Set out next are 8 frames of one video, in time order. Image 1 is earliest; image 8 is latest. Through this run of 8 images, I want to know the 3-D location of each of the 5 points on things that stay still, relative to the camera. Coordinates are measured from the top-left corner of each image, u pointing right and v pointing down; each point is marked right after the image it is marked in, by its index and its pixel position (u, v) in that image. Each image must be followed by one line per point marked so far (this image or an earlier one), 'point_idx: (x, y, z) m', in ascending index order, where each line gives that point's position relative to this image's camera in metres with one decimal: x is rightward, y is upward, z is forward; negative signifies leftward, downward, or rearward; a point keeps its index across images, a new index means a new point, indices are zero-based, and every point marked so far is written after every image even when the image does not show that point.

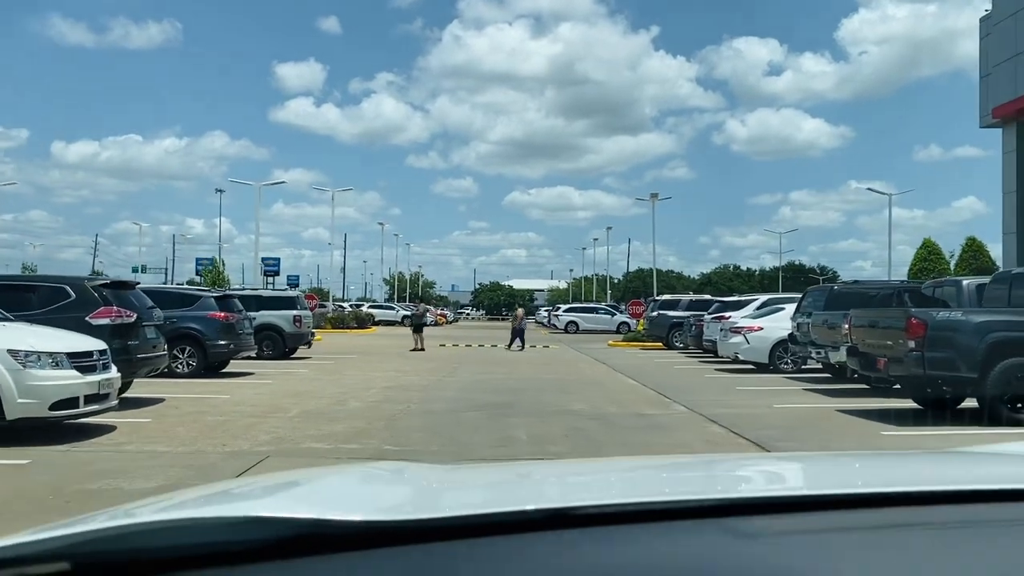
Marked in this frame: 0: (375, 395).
0: (-2.4, -1.9, +15.0) m
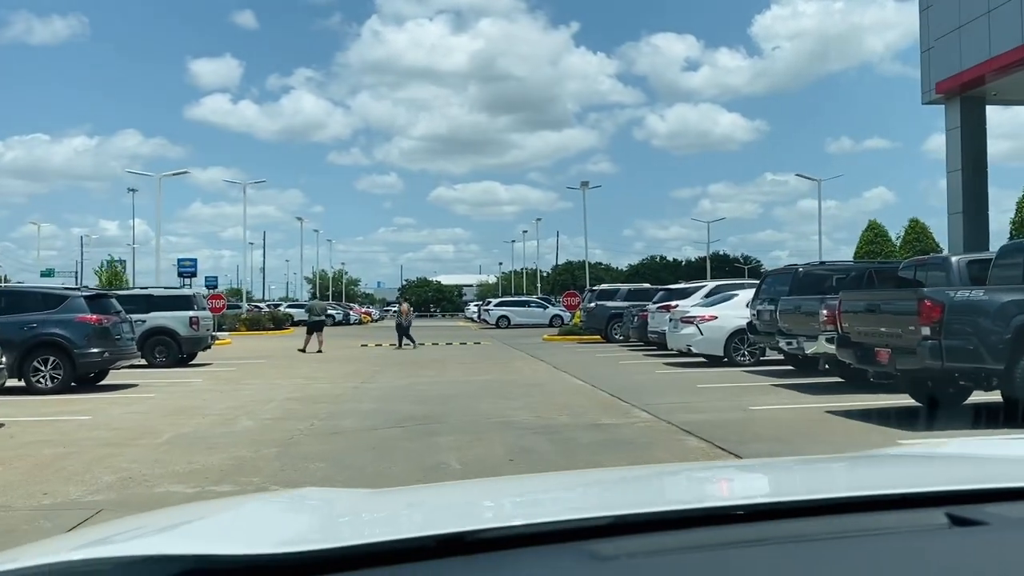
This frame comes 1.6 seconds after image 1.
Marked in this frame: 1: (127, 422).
0: (-3.4, -1.8, +12.4) m
1: (-5.1, -1.8, +11.4) m
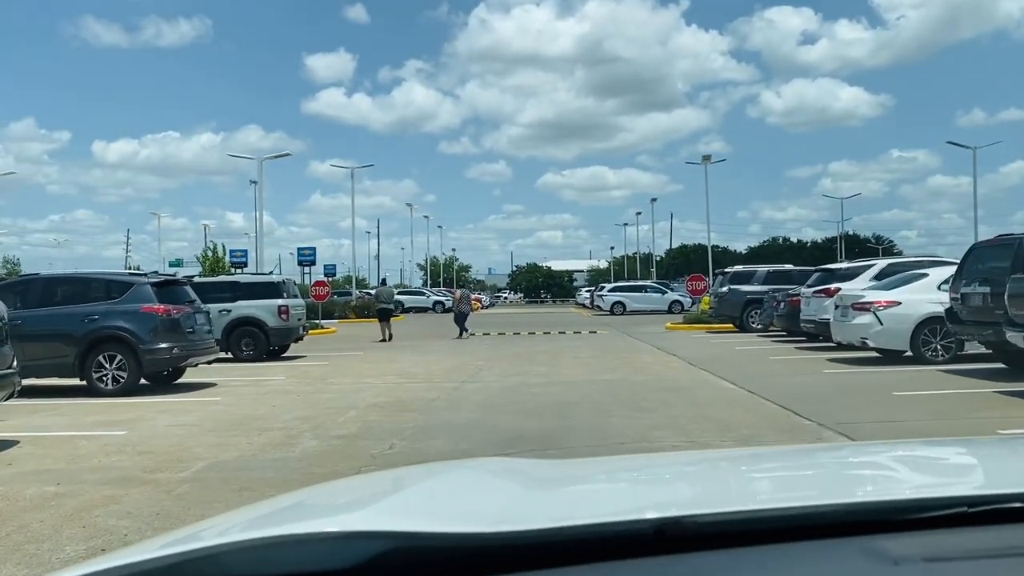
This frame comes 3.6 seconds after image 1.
0: (-1.8, -1.5, +9.9) m
1: (-3.6, -1.6, +9.0) m
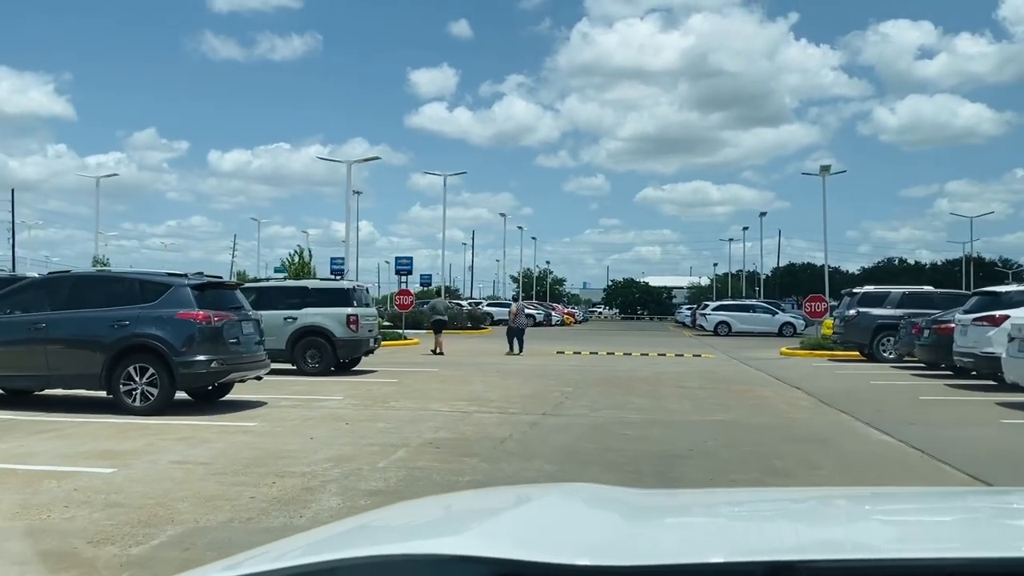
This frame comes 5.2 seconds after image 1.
0: (-1.0, -1.6, +7.7) m
1: (-2.9, -1.6, +7.0) m
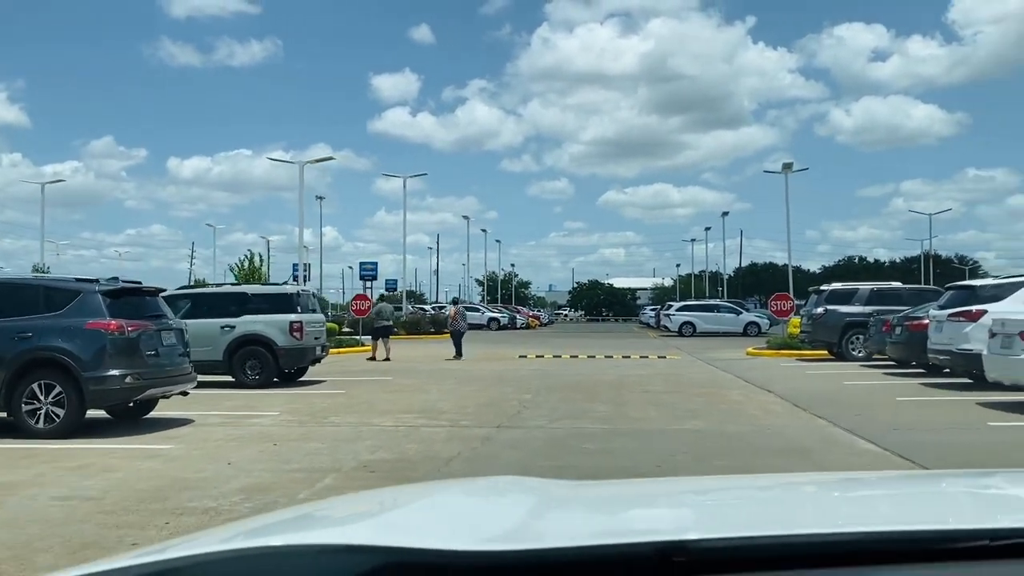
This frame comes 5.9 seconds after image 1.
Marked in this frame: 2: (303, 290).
0: (-1.5, -1.6, +6.6) m
1: (-3.3, -1.6, +5.9) m
2: (-4.2, 0.0, +17.4) m
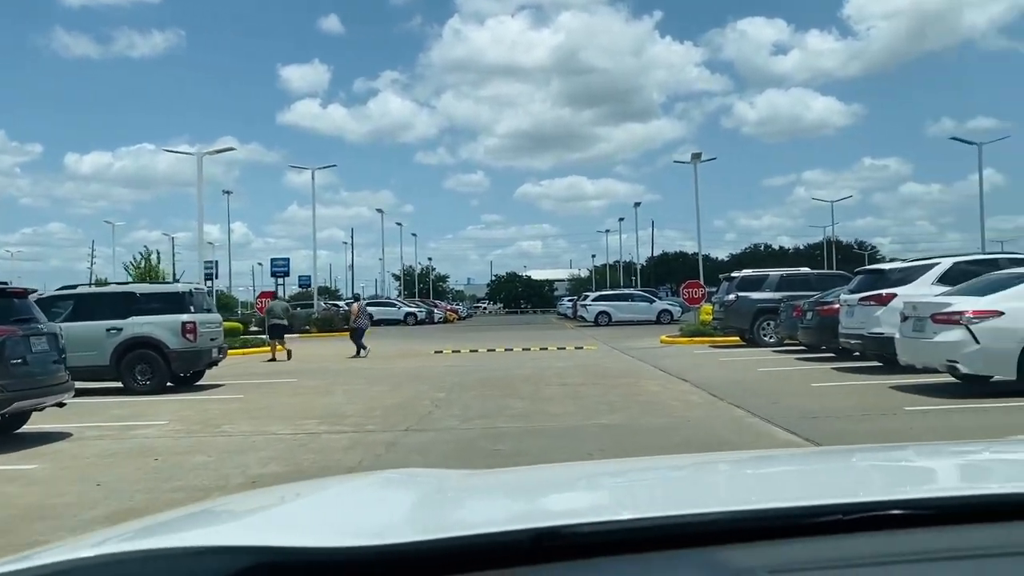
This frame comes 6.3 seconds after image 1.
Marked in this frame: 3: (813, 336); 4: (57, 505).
0: (-2.2, -1.6, +5.8) m
1: (-3.9, -1.7, +4.9) m
2: (-5.9, 0.0, +16.3) m
3: (+6.1, -1.0, +17.4) m
4: (-3.5, -1.7, +6.6) m
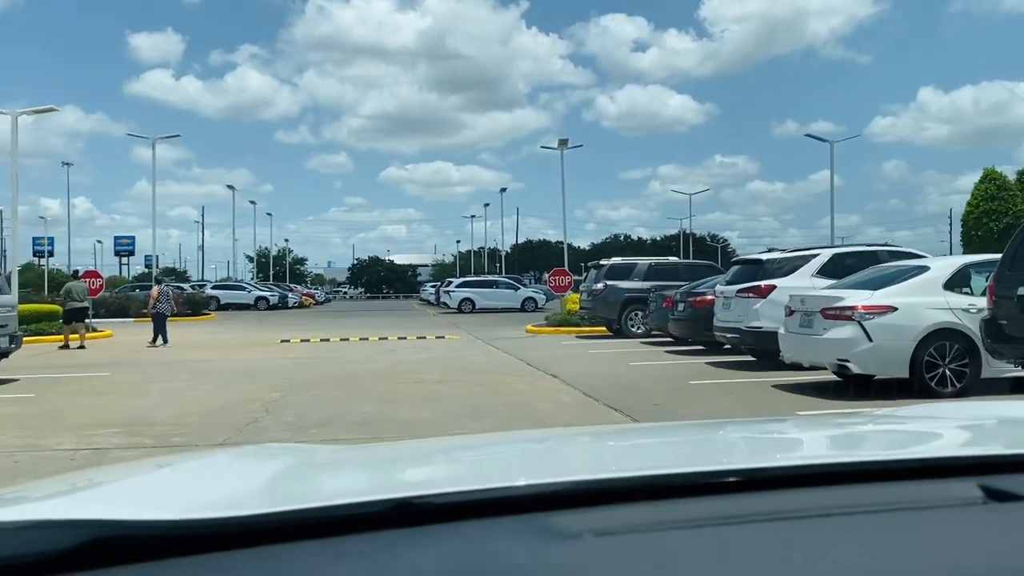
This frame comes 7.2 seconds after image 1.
0: (-3.0, -1.5, +3.8) m
1: (-4.6, -1.5, +2.7) m
2: (-8.3, +0.4, +13.6) m
3: (+3.3, -0.8, +16.6) m
4: (-4.4, -1.5, +4.4) m
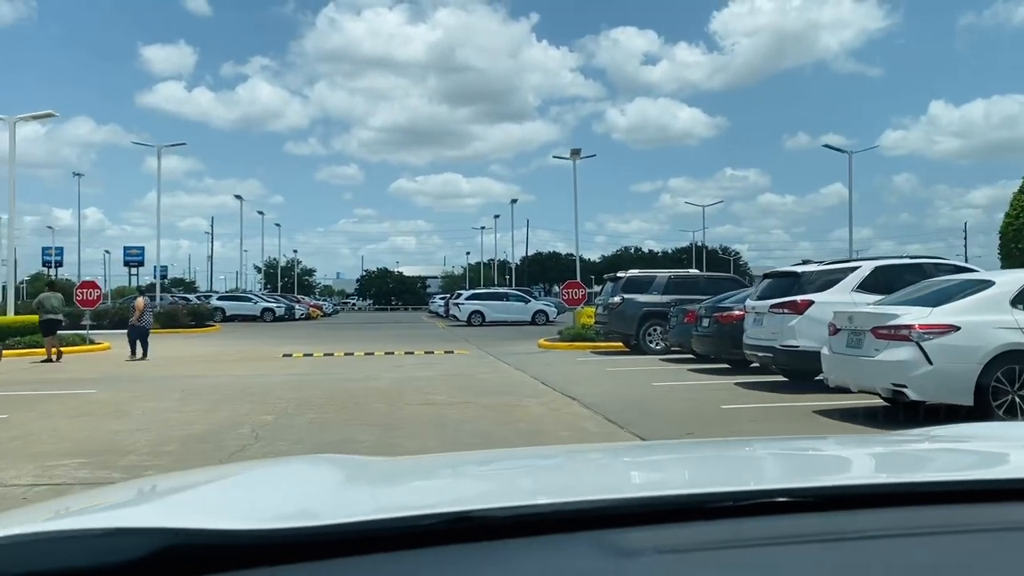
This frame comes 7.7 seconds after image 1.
0: (-2.9, -1.5, +2.8) m
1: (-4.5, -1.6, +1.7) m
2: (-8.1, +0.2, +12.7) m
3: (+3.6, -1.1, +15.5) m
4: (-4.3, -1.6, +3.4) m
